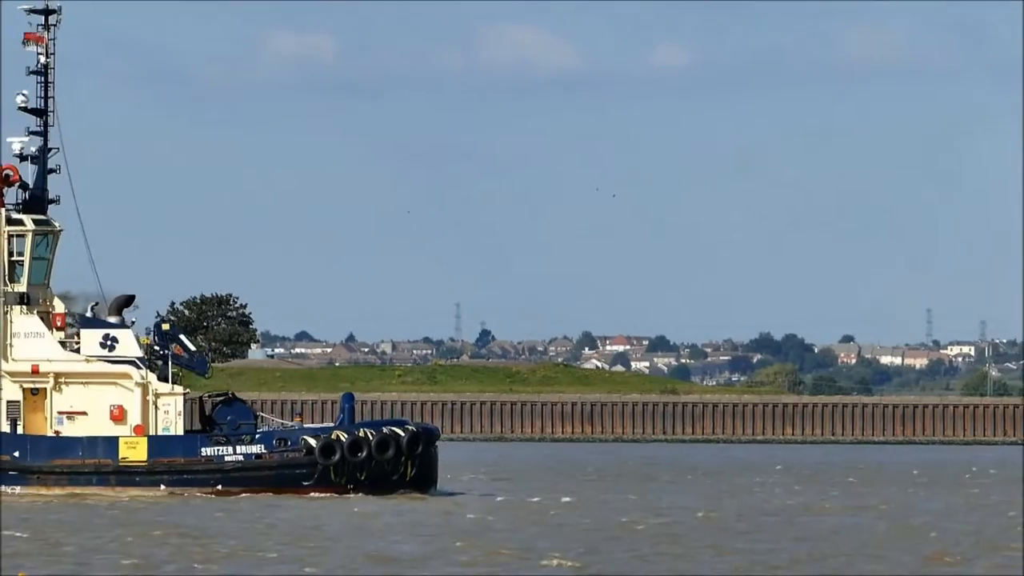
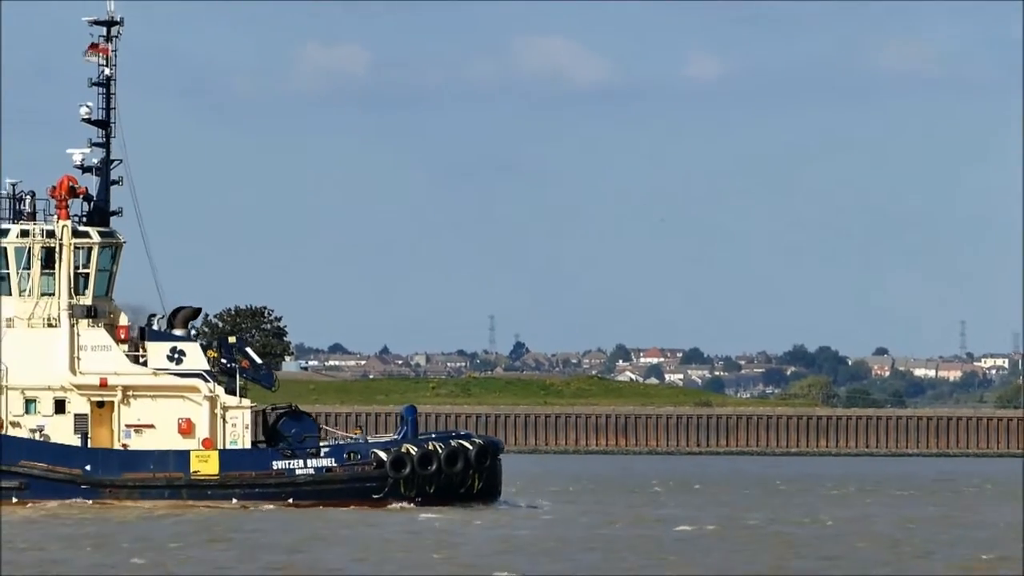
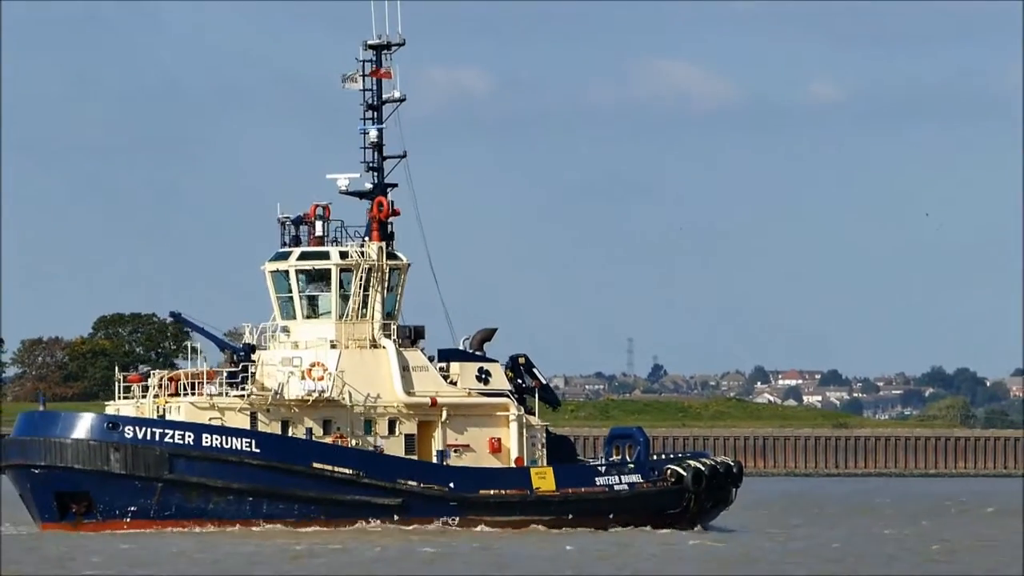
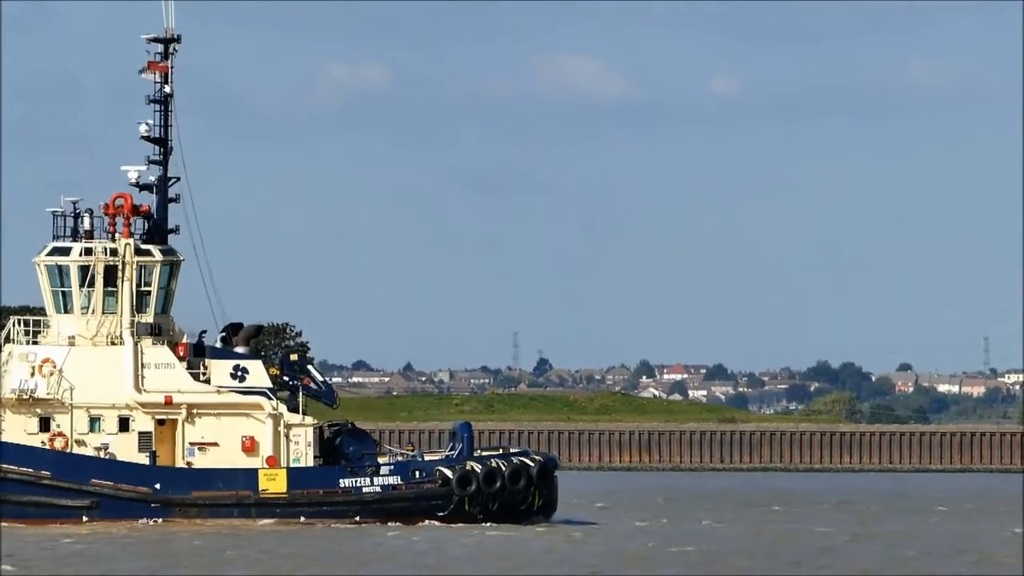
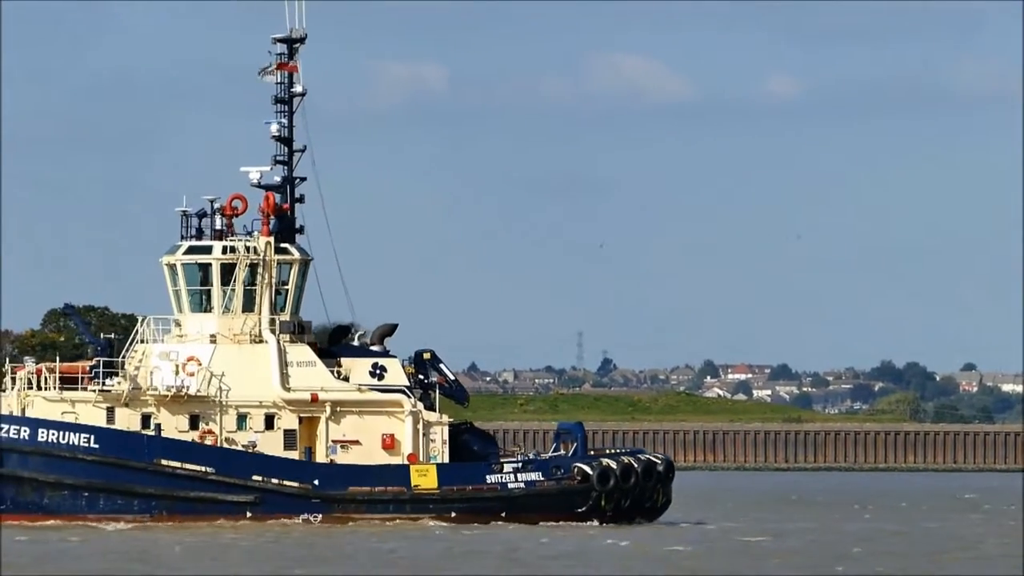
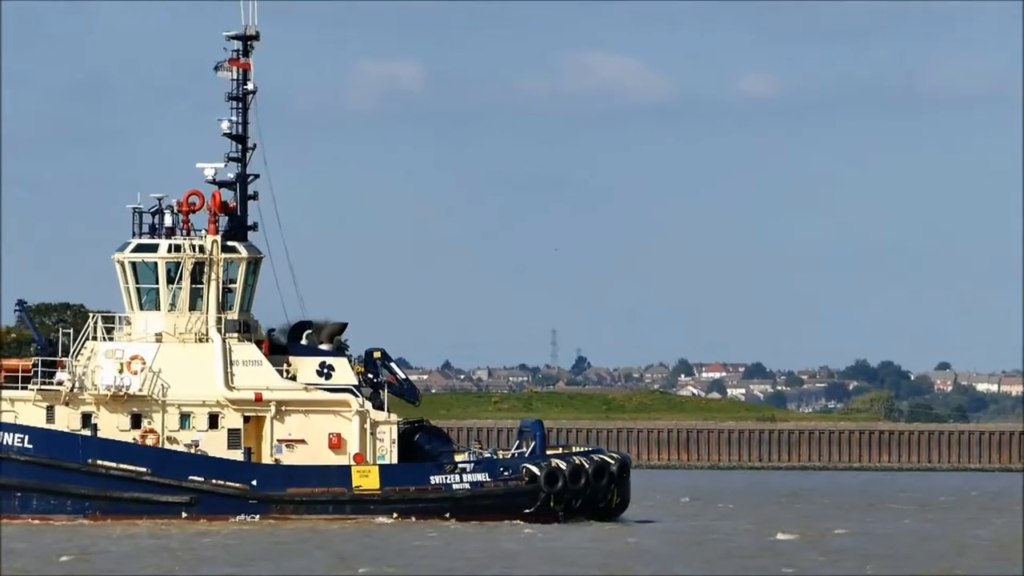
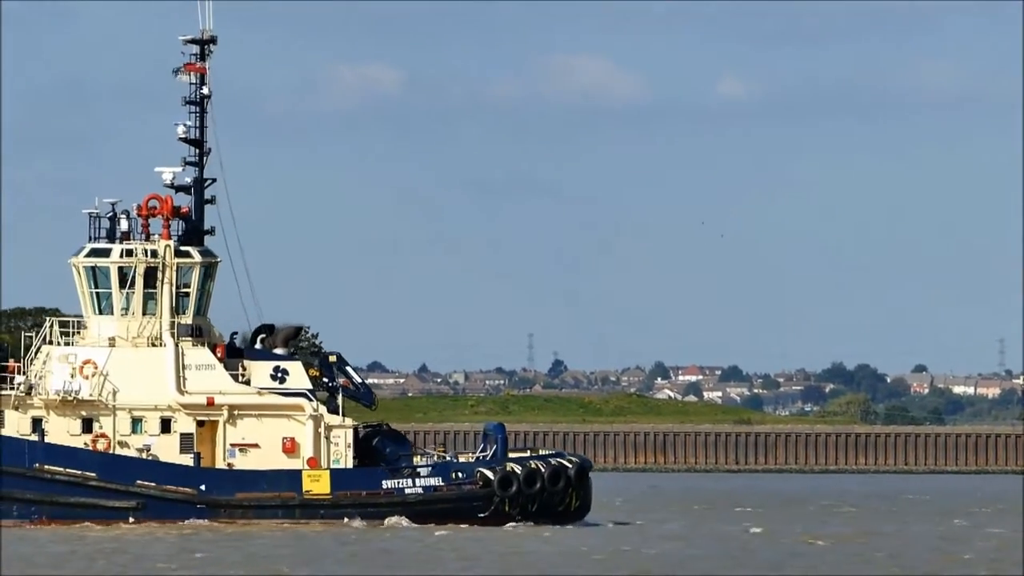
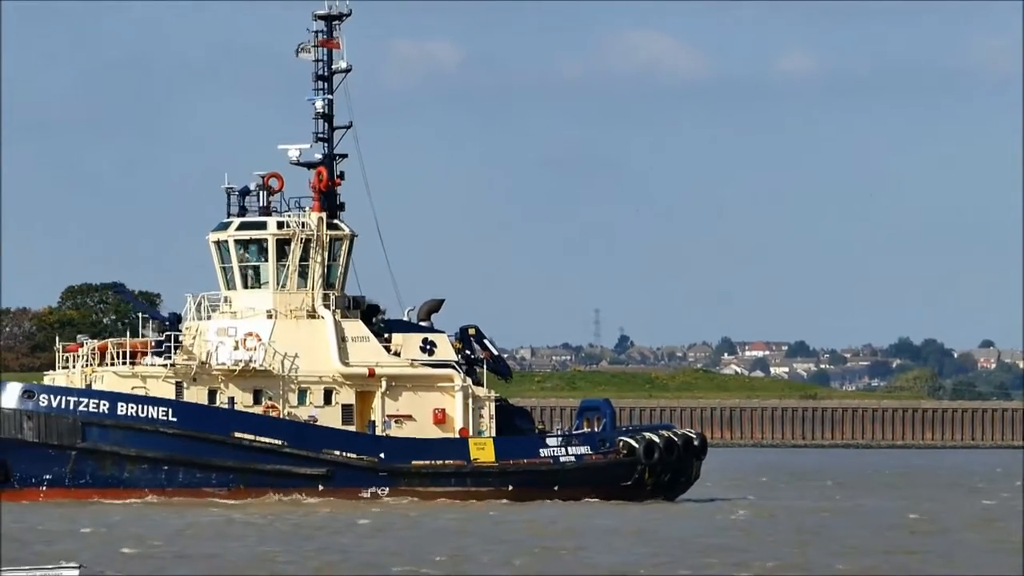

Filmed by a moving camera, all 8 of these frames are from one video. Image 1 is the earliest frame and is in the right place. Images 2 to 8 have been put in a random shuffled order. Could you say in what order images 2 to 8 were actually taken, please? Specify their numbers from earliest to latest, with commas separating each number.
2, 4, 7, 6, 5, 8, 3
